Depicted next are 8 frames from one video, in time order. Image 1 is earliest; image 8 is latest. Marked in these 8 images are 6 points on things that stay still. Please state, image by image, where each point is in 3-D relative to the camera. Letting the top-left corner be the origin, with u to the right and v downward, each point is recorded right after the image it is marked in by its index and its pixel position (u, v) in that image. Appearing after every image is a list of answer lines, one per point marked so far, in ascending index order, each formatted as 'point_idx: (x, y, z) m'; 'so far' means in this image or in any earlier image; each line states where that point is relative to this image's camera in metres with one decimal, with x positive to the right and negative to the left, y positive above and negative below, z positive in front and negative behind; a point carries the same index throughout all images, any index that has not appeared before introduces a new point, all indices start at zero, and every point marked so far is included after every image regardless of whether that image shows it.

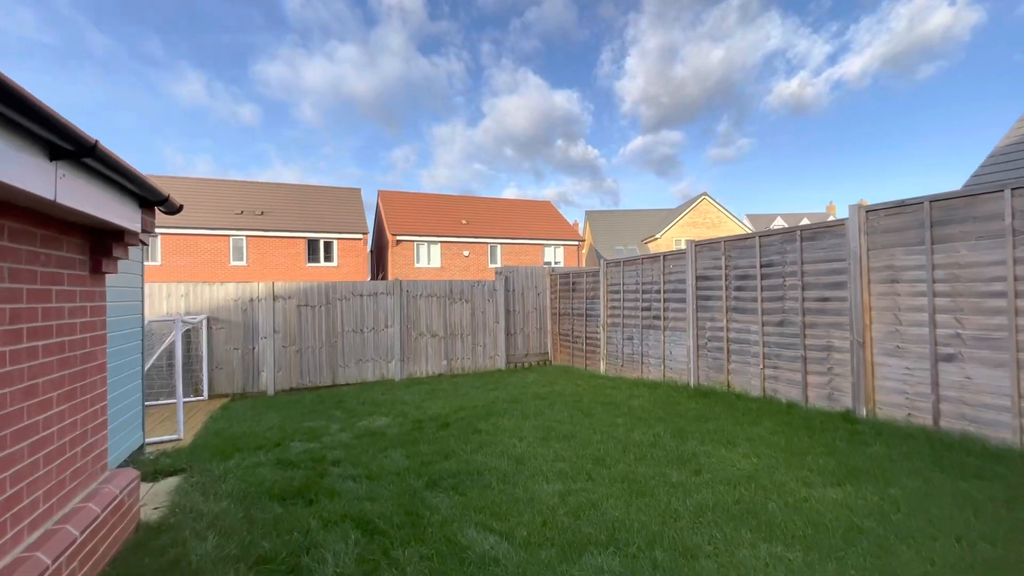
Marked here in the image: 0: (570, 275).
0: (+1.2, +0.3, +9.8) m
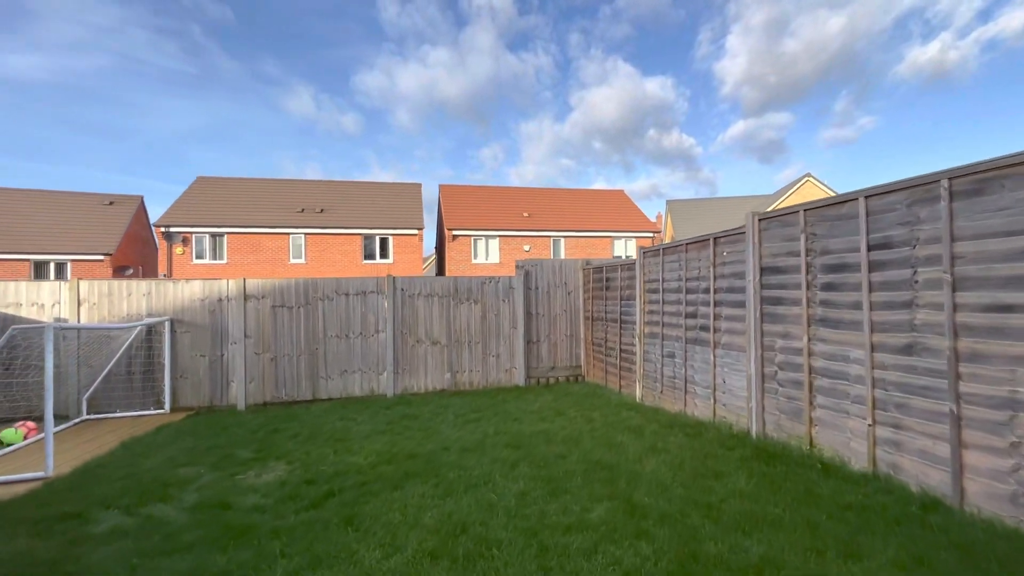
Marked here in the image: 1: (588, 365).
0: (+1.4, +0.3, +7.6) m
1: (+1.3, -1.3, +8.3) m
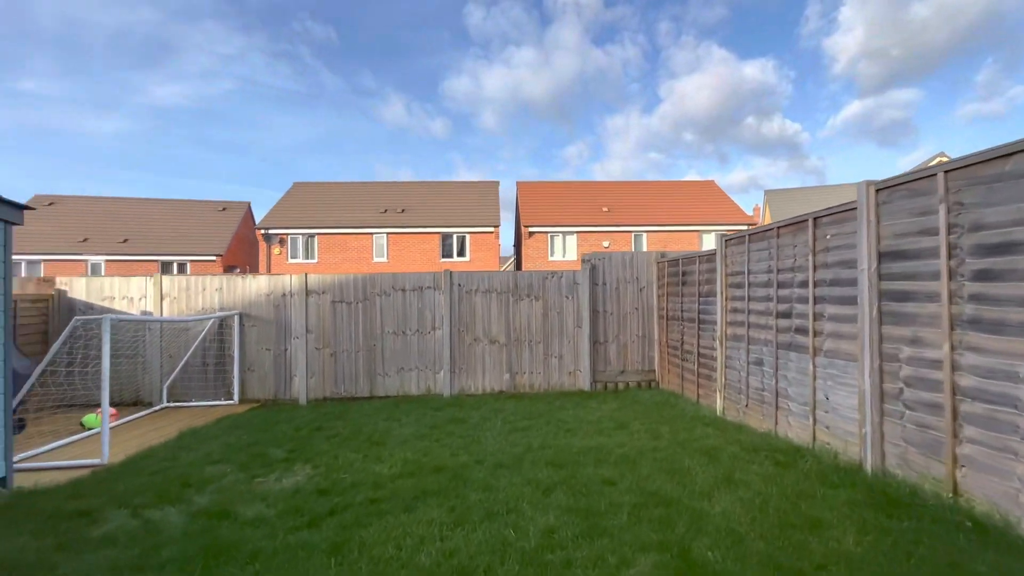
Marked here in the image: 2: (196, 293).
0: (+2.3, +0.4, +6.7) m
1: (+2.3, -1.3, +7.4) m
2: (-4.7, -0.1, +7.2) m
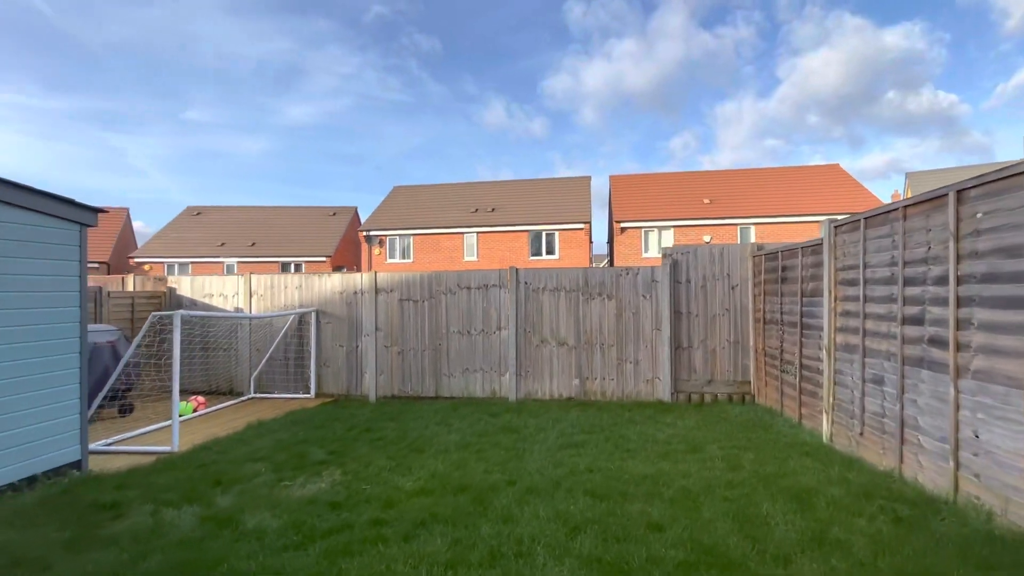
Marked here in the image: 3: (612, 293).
0: (+3.1, +0.4, +5.7) m
1: (+3.3, -1.2, +6.3) m
2: (-3.7, 0.0, +7.6) m
3: (+1.4, -0.1, +6.8) m
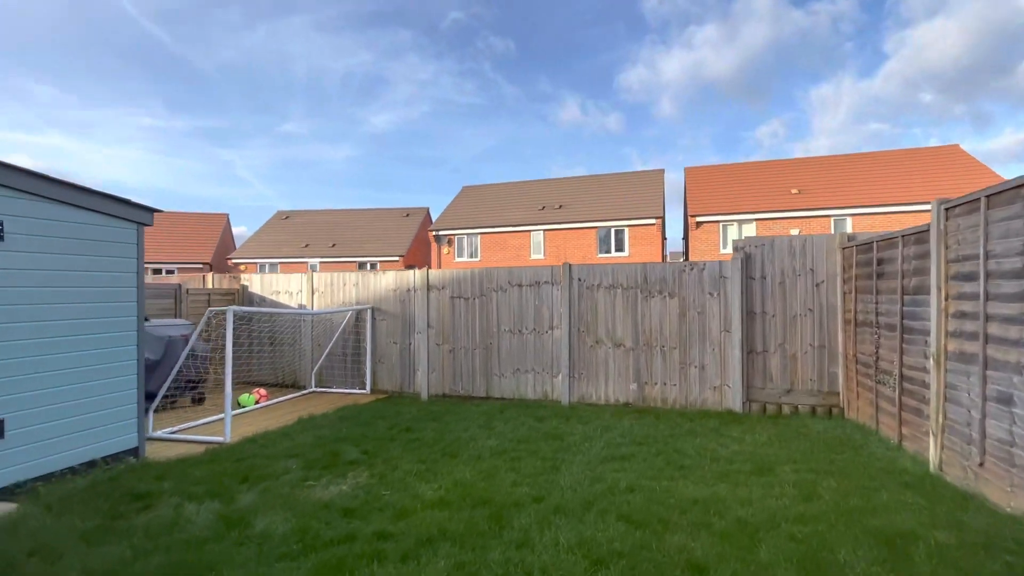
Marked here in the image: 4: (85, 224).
0: (+3.6, +0.4, +4.8) m
1: (+3.8, -1.2, +5.5) m
2: (-2.8, 0.0, +7.8) m
3: (+2.1, 0.0, +6.2) m
4: (-3.4, +0.5, +3.9) m
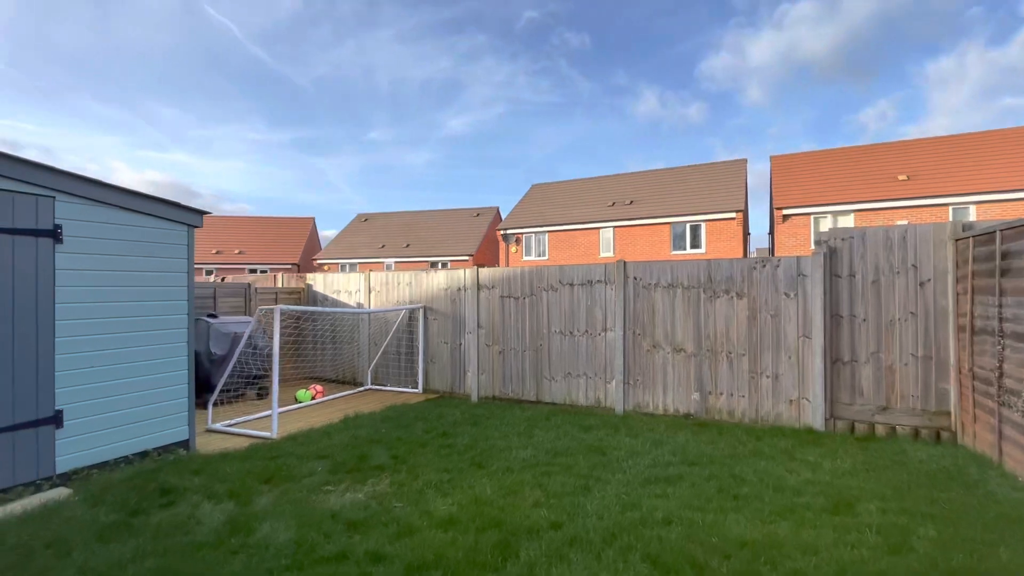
0: (+4.0, +0.4, +3.9) m
1: (+4.3, -1.2, +4.5) m
2: (-1.9, 0.0, +7.9) m
3: (+2.6, 0.0, +5.5) m
4: (-3.2, +0.5, +4.1) m
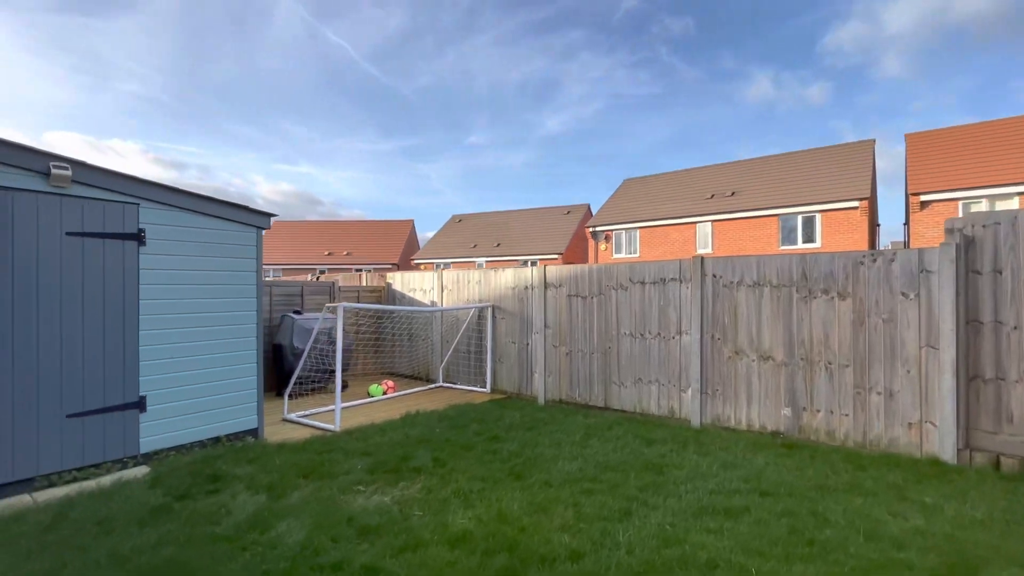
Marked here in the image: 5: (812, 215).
0: (+4.2, +0.4, +2.8) m
1: (+4.6, -1.2, +3.4) m
2: (-0.8, 0.0, +7.9) m
3: (+3.2, 0.0, +4.7) m
4: (-2.7, +0.5, +4.4) m
5: (+10.9, +2.7, +17.5) m
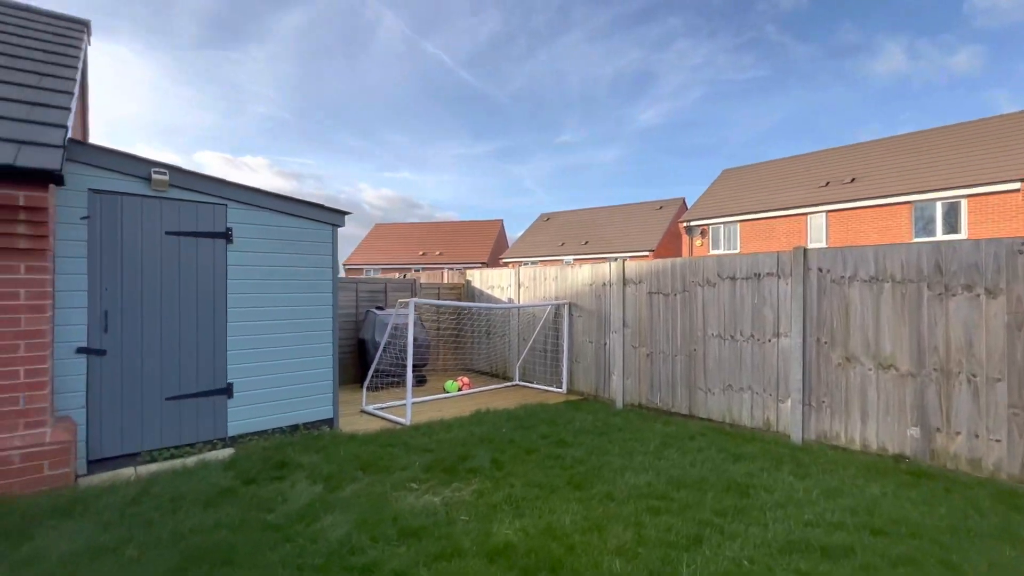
0: (+4.4, +0.5, +1.8) m
1: (+4.9, -1.2, +2.2) m
2: (+0.5, +0.1, +7.7) m
3: (+3.8, 0.0, +3.8) m
4: (-2.1, +0.6, +4.6) m
5: (+13.7, +2.7, +14.9) m
